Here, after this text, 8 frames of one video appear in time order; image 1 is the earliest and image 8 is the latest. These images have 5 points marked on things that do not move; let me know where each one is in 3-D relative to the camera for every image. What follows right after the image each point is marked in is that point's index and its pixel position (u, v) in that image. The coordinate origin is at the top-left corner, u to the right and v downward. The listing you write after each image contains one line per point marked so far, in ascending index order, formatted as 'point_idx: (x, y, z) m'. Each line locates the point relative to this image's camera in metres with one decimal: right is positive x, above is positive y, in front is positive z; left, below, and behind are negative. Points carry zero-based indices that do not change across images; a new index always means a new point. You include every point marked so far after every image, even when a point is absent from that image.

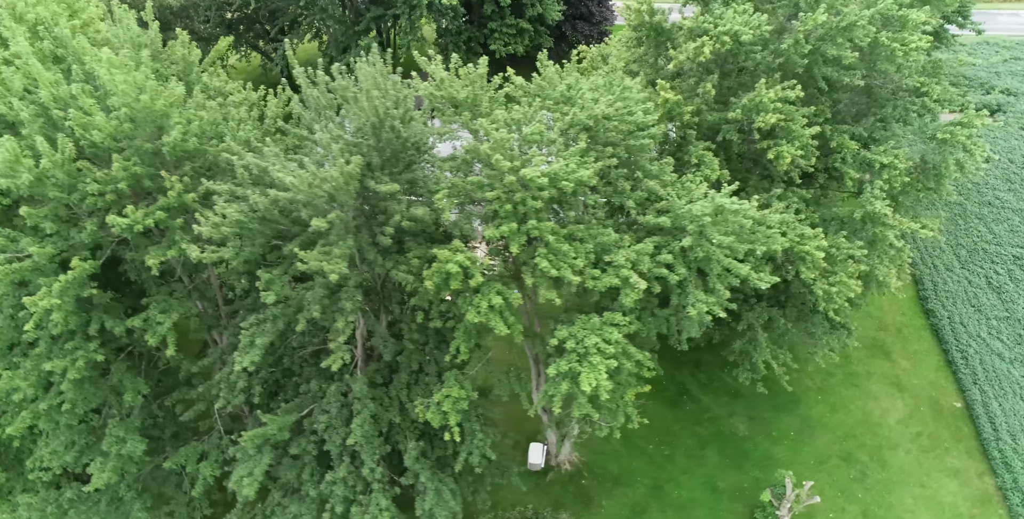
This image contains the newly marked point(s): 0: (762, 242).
0: (+4.5, +0.3, +11.6) m
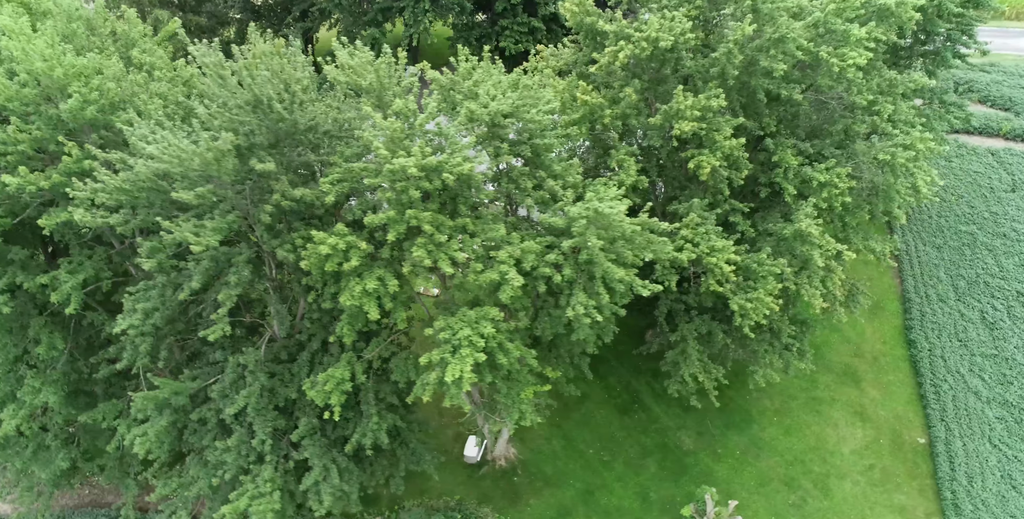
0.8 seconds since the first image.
0: (+2.5, +0.1, +11.5) m
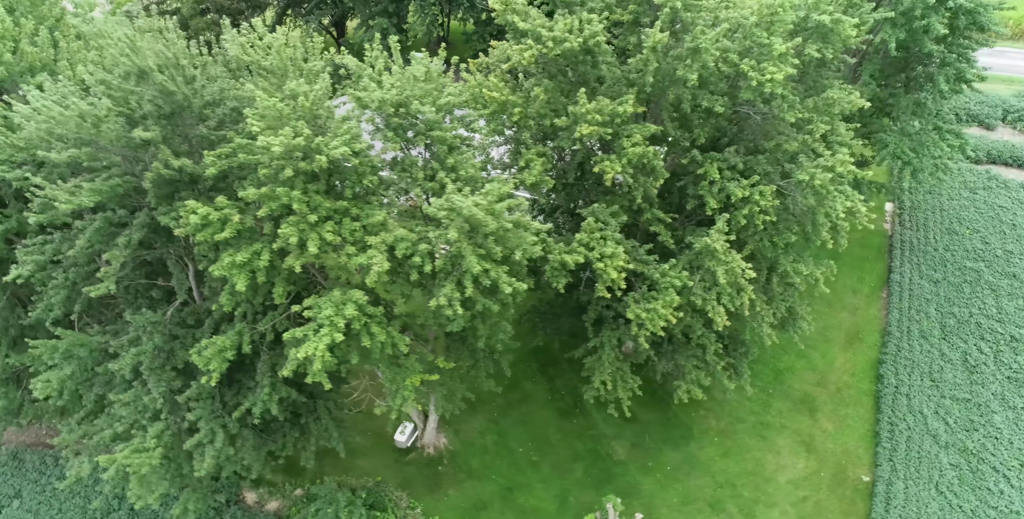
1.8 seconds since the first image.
0: (+0.2, +0.1, +11.5) m
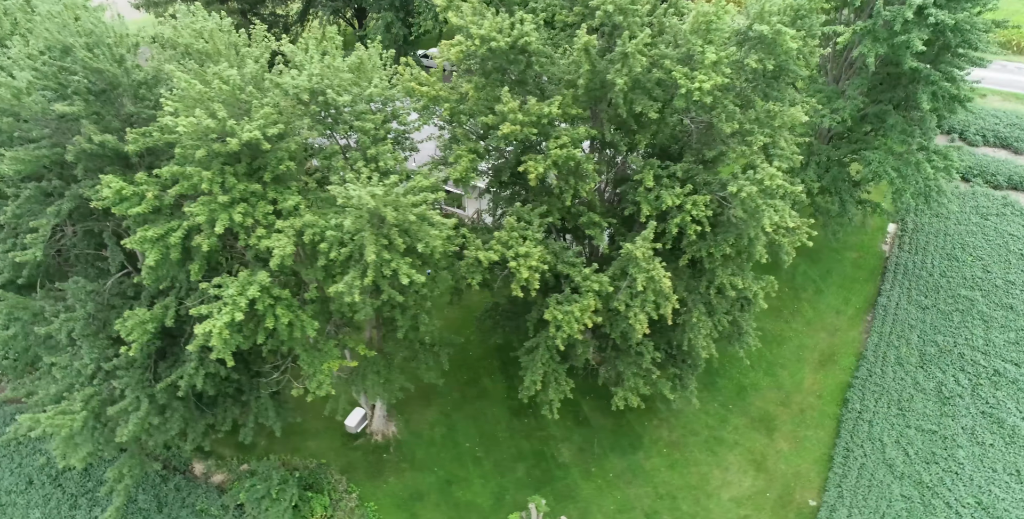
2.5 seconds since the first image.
0: (-1.5, +0.3, +11.6) m
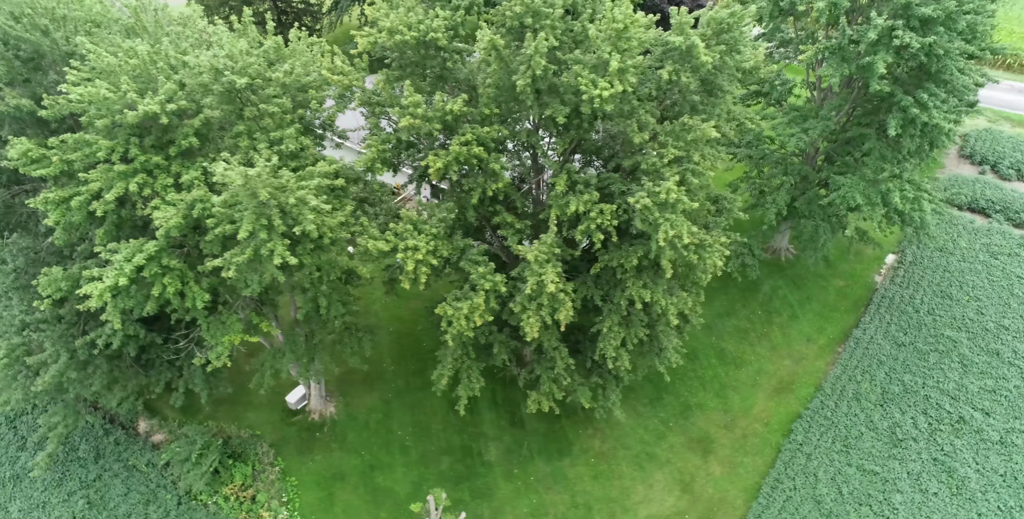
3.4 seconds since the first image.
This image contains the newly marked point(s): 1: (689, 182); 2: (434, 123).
0: (-3.8, +0.6, +11.9) m
1: (+3.7, +1.6, +13.6) m
2: (-1.6, +2.8, +13.2) m
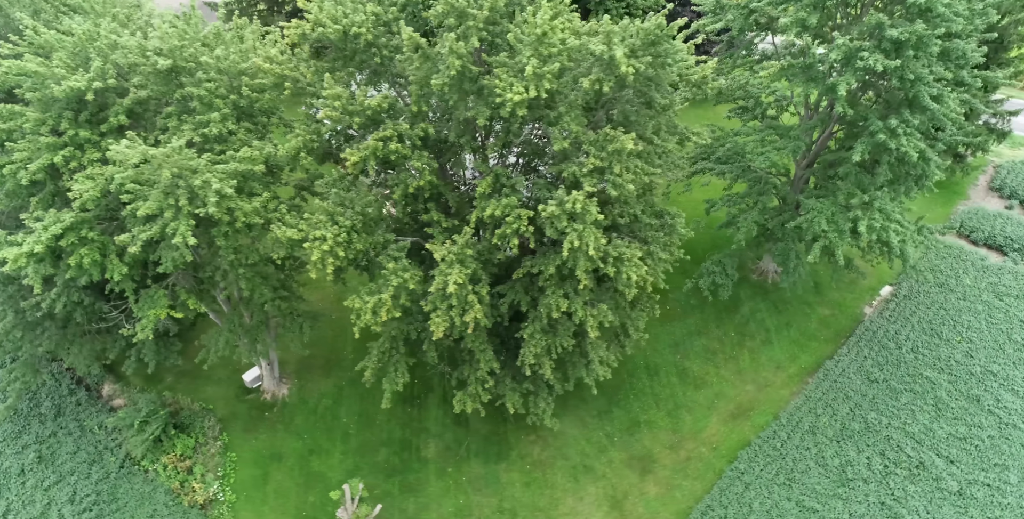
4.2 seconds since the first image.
0: (-5.7, +0.9, +12.2) m
1: (+2.0, +1.4, +13.3) m
2: (-3.2, +2.9, +13.3) m
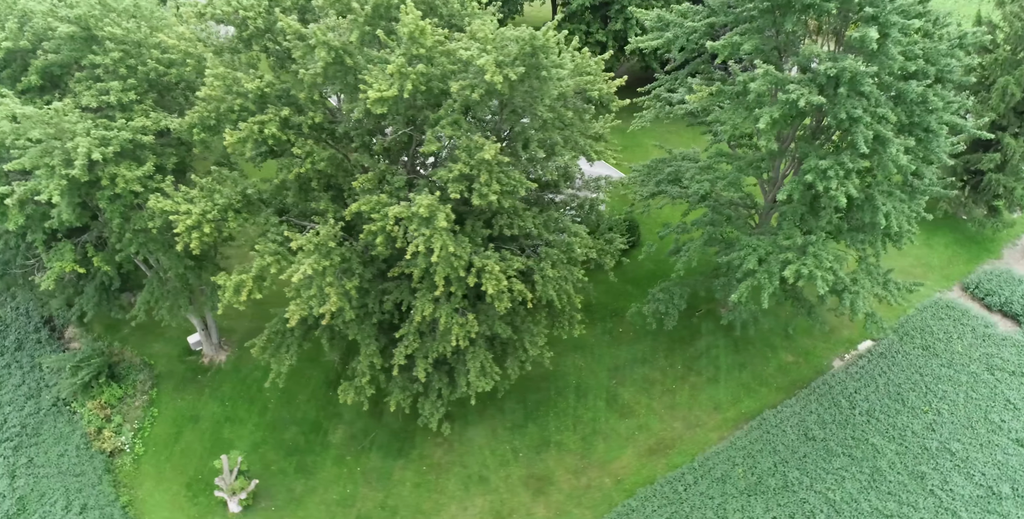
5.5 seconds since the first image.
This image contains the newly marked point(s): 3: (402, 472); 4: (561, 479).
0: (-8.6, +1.7, +12.8) m
1: (-0.9, +1.2, +13.0) m
2: (-5.8, +3.4, +13.6) m
3: (-3.2, -6.2, +18.8) m
4: (+1.5, -6.5, +18.8) m
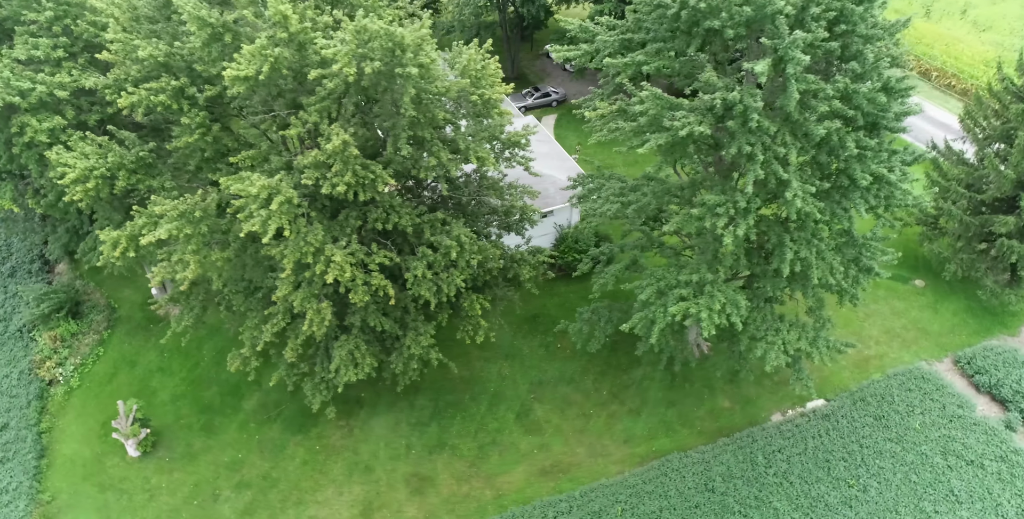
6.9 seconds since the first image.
0: (-11.5, +3.0, +14.0) m
1: (-3.9, +1.4, +13.1) m
2: (-8.4, +4.3, +14.4) m
3: (-6.5, -5.7, +19.3) m
4: (-1.9, -6.5, +18.7) m
